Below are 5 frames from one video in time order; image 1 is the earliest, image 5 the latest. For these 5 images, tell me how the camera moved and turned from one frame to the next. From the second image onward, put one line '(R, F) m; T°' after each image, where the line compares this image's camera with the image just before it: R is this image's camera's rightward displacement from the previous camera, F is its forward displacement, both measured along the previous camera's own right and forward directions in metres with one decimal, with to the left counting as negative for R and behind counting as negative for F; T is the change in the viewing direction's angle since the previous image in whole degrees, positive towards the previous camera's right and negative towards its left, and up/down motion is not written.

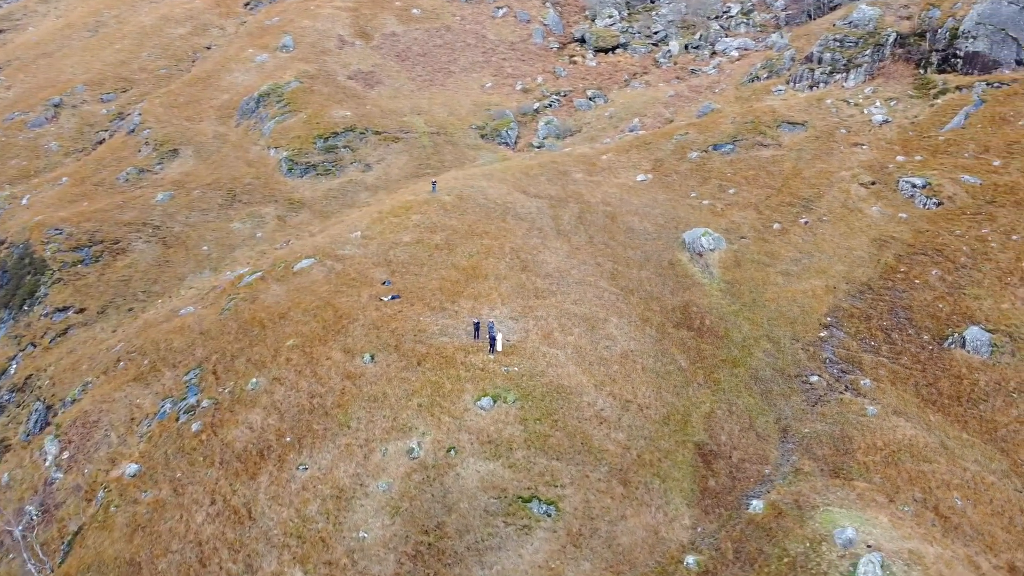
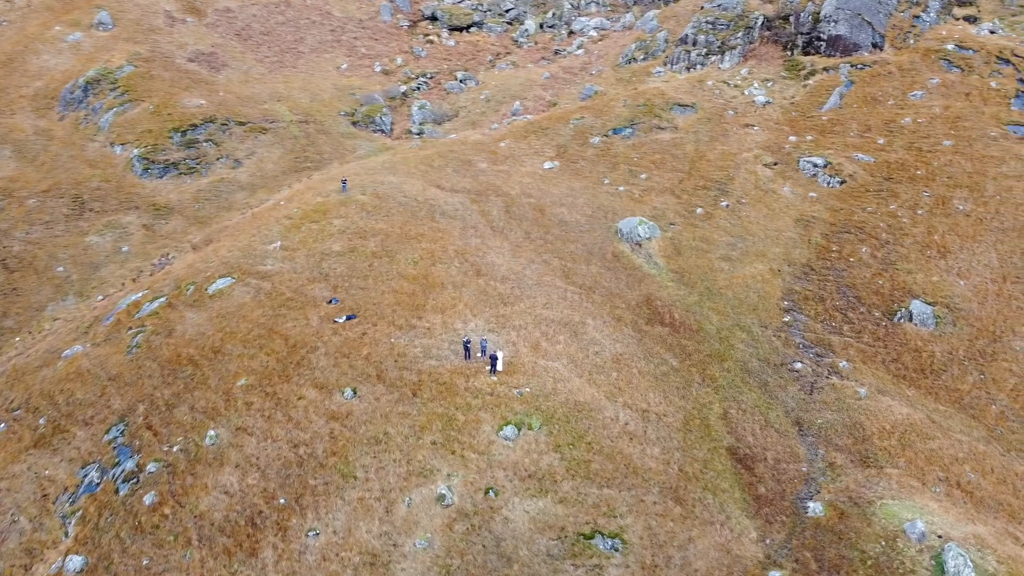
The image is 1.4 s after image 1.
(-8.6, +4.2) m; +14°
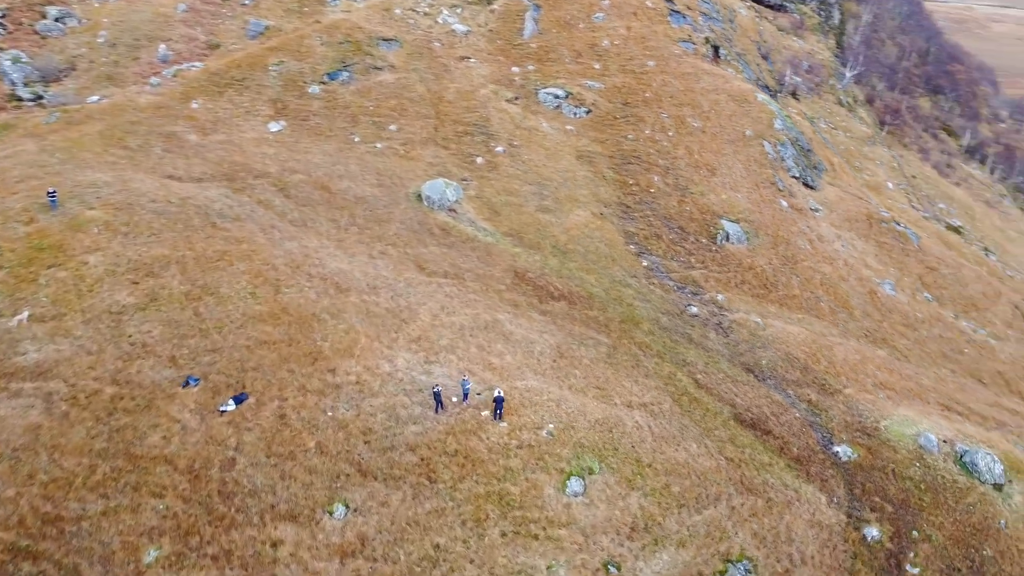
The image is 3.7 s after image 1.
(-14.4, +11.7) m; +33°
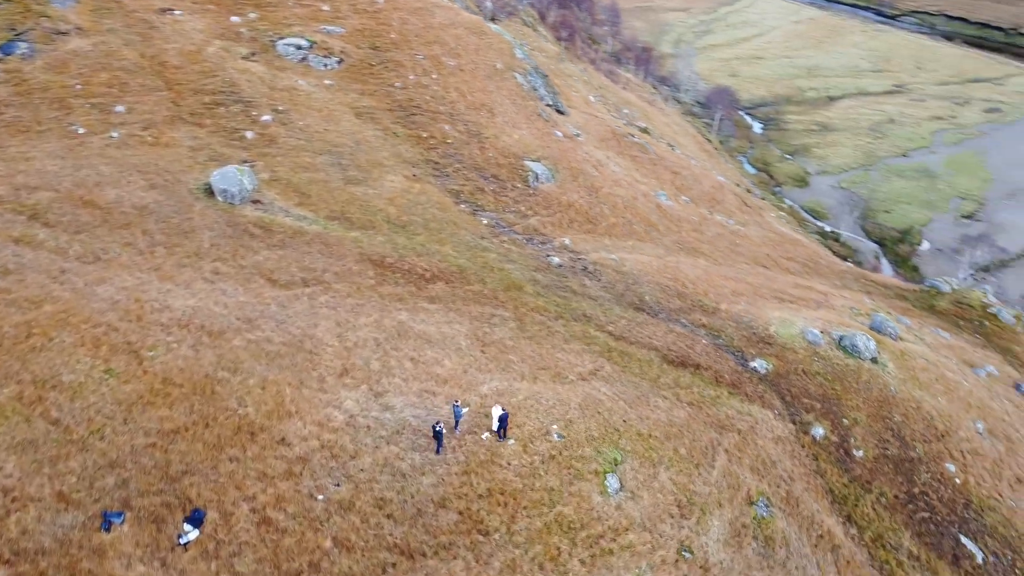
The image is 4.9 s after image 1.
(-9.7, +5.9) m; +25°
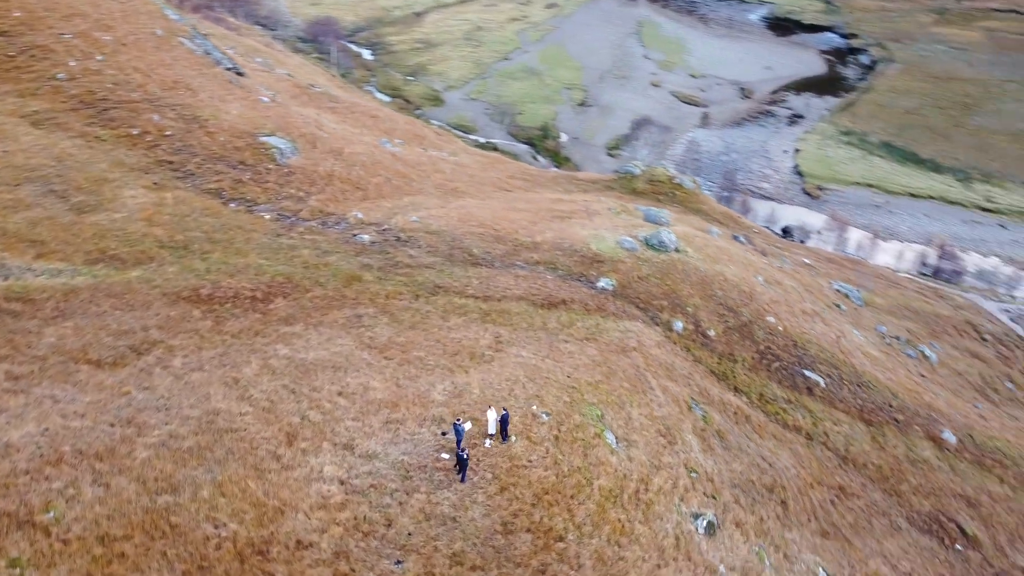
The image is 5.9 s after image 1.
(-9.4, +4.4) m; +27°
